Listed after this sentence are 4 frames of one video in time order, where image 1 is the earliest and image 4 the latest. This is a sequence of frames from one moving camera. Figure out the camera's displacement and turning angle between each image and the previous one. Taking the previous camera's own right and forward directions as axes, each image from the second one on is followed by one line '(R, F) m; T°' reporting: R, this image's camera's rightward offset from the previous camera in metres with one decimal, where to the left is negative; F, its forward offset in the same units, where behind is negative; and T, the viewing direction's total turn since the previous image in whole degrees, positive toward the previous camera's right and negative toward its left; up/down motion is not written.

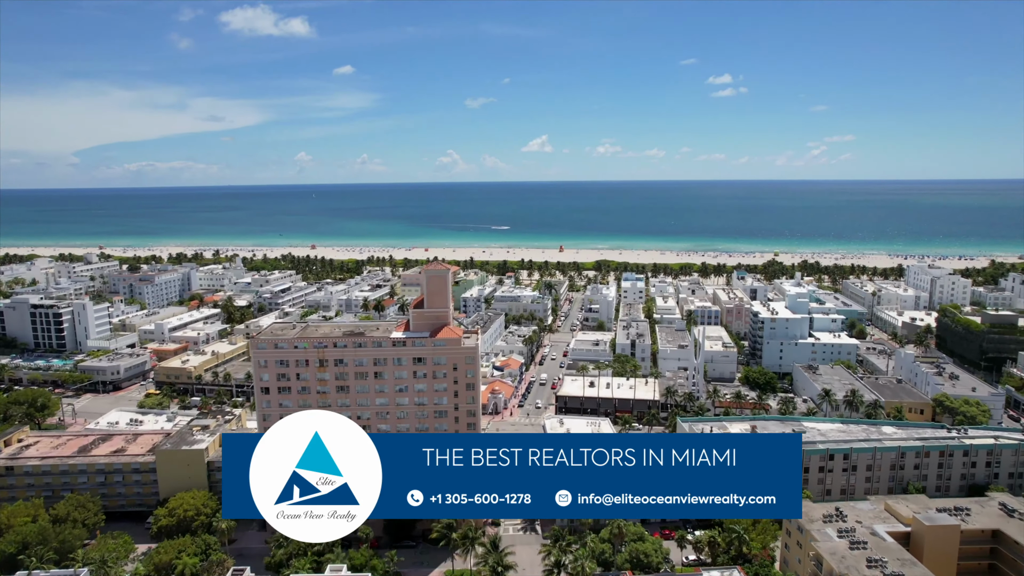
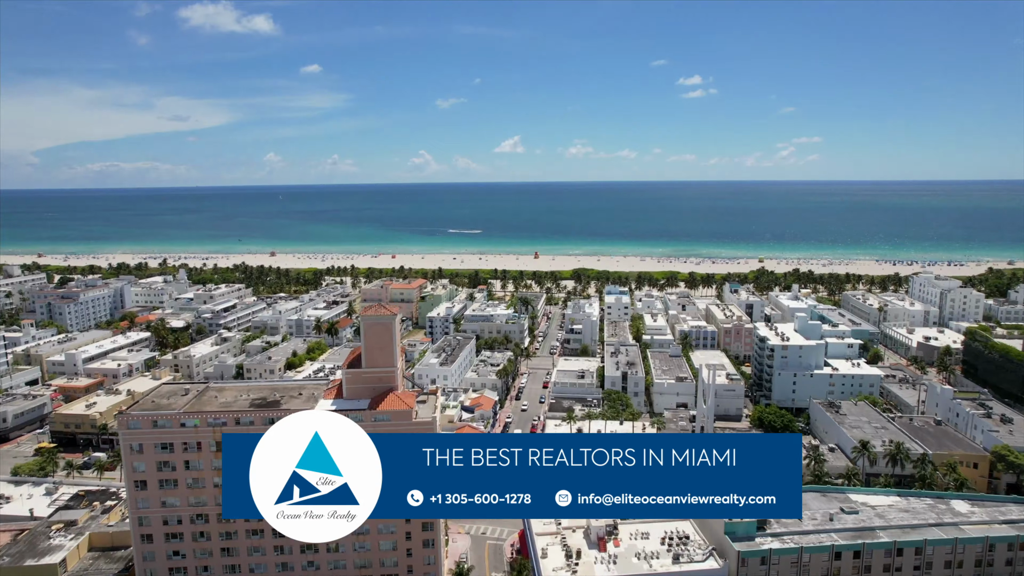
(+0.2, +11.7) m; +2°
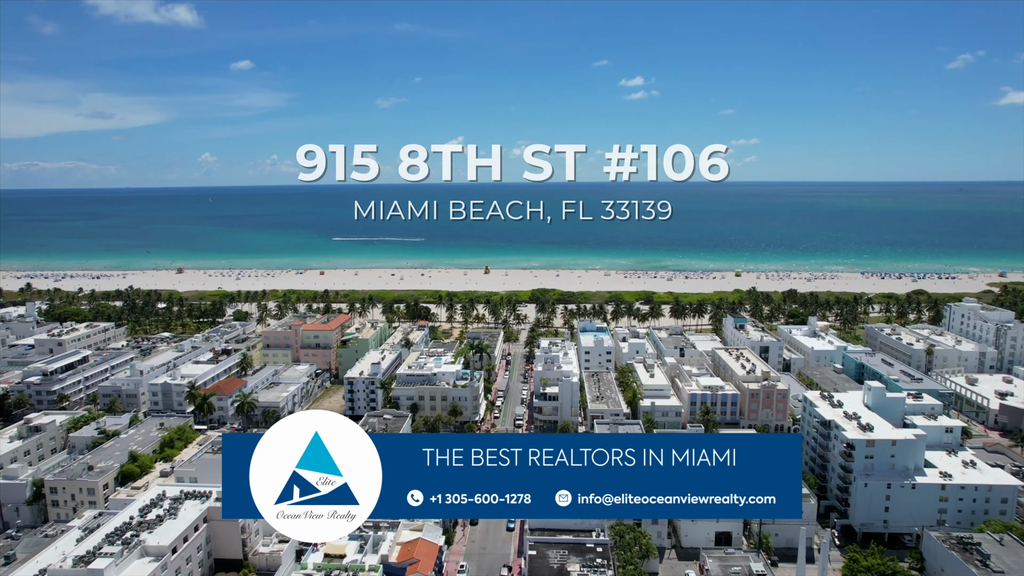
(-0.3, +25.2) m; +5°
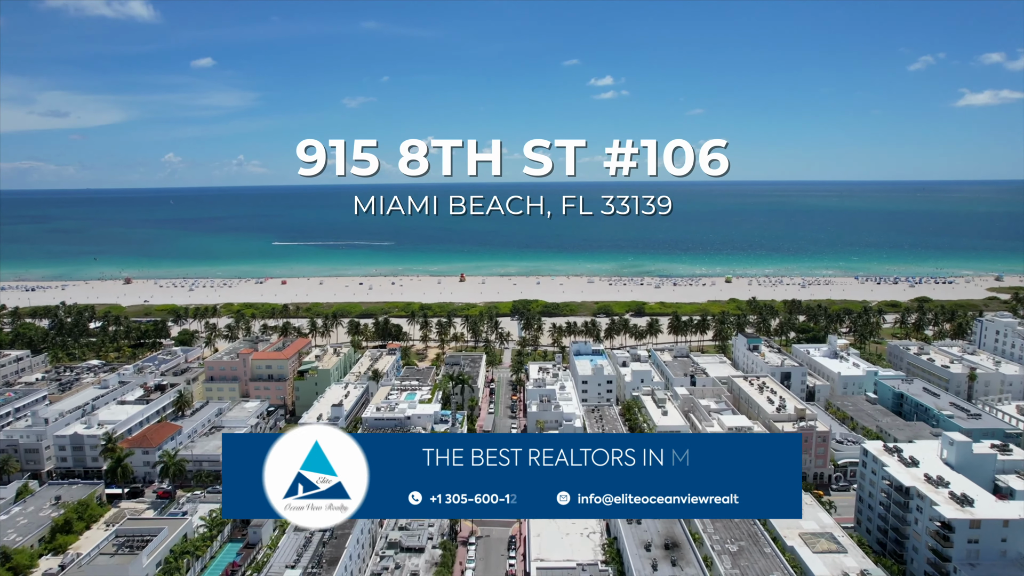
(-1.5, +11.6) m; +2°
